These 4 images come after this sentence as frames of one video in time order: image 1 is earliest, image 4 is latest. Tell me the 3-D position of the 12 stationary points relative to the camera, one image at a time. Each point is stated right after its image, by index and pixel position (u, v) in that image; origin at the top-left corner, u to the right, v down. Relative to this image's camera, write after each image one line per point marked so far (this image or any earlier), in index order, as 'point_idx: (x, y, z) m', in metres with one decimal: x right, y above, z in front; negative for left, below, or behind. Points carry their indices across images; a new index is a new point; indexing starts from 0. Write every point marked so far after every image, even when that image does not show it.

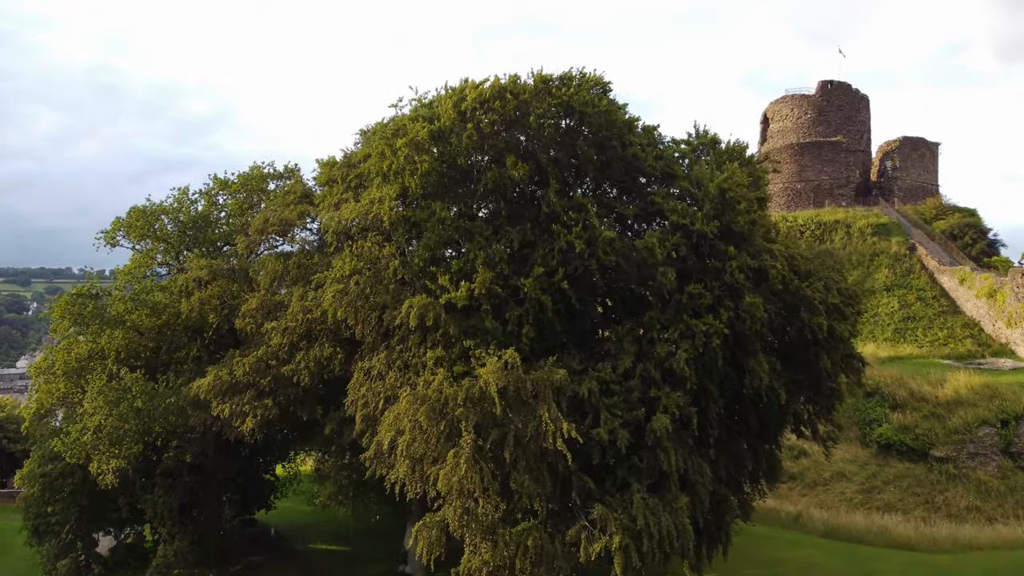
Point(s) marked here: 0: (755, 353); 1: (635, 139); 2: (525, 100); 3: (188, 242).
0: (+4.1, -1.1, +10.1) m
1: (+2.2, +2.7, +11.0) m
2: (+0.2, +3.3, +10.6) m
3: (-7.4, +1.1, +13.8) m
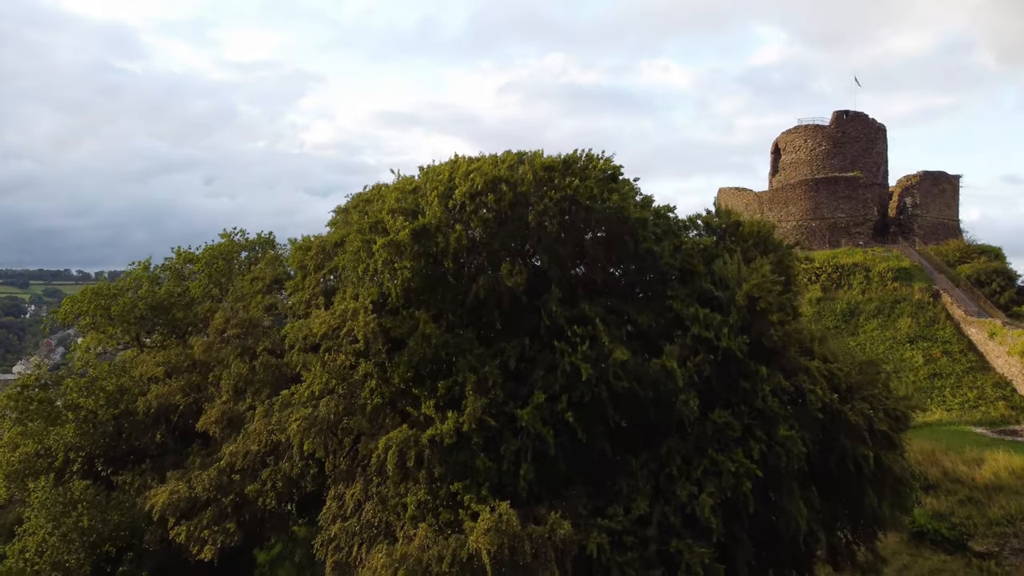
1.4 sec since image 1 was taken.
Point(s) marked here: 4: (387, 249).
0: (+4.0, -2.9, +8.6) m
1: (+2.2, +0.9, +9.5) m
2: (+0.2, +1.5, +9.2) m
3: (-7.5, -0.7, +12.3) m
4: (-1.9, +0.6, +9.0) m
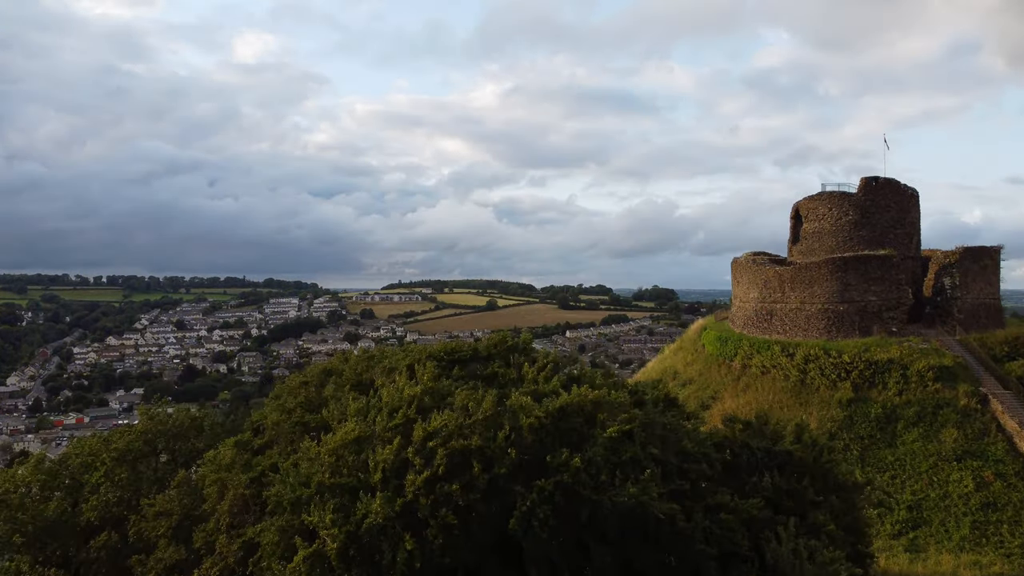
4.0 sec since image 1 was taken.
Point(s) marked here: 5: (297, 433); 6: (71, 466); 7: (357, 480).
0: (+3.7, -6.4, +6.0) m
1: (+1.9, -2.6, +6.9) m
2: (-0.1, -2.0, +6.6) m
3: (-7.7, -4.2, +9.7) m
4: (-2.1, -2.9, +6.4) m
5: (-3.1, -1.9, +8.5) m
6: (-7.5, -3.0, +10.5) m
7: (-1.8, -2.2, +6.9) m
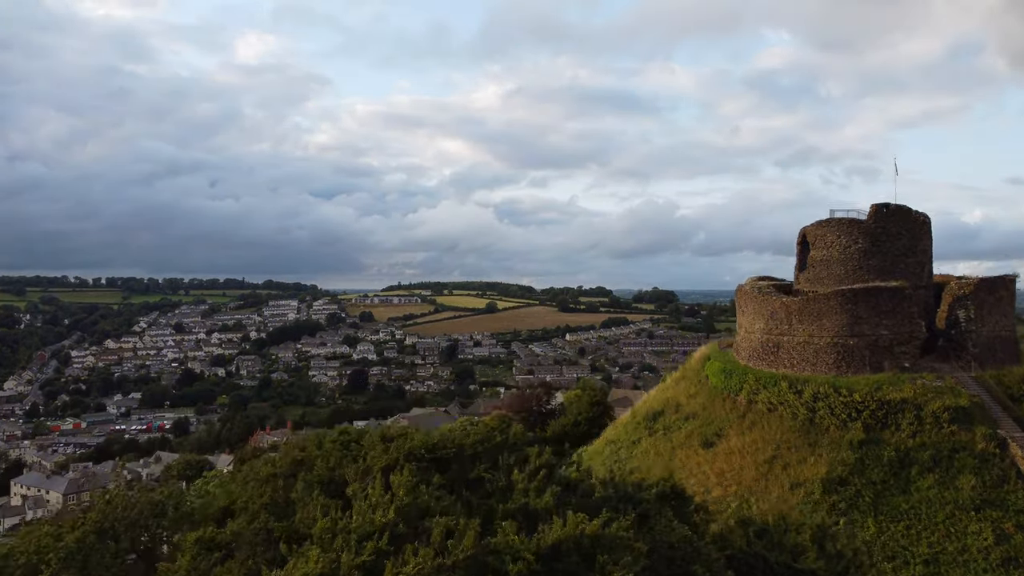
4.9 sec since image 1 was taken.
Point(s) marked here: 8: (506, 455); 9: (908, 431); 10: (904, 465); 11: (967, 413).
0: (+3.5, -7.6, +5.1) m
1: (+1.8, -3.8, +6.0) m
2: (-0.3, -3.2, +5.6) m
3: (-7.9, -5.4, +8.8) m
4: (-2.3, -4.1, +5.4) m
5: (-3.3, -3.1, +7.6) m
6: (-7.7, -4.2, +9.5) m
7: (-1.9, -3.4, +5.9) m
8: (0.0, -2.2, +8.3) m
9: (+13.3, -4.7, +20.2) m
10: (+12.7, -5.7, +19.6) m
11: (+15.3, -4.2, +20.3) m
